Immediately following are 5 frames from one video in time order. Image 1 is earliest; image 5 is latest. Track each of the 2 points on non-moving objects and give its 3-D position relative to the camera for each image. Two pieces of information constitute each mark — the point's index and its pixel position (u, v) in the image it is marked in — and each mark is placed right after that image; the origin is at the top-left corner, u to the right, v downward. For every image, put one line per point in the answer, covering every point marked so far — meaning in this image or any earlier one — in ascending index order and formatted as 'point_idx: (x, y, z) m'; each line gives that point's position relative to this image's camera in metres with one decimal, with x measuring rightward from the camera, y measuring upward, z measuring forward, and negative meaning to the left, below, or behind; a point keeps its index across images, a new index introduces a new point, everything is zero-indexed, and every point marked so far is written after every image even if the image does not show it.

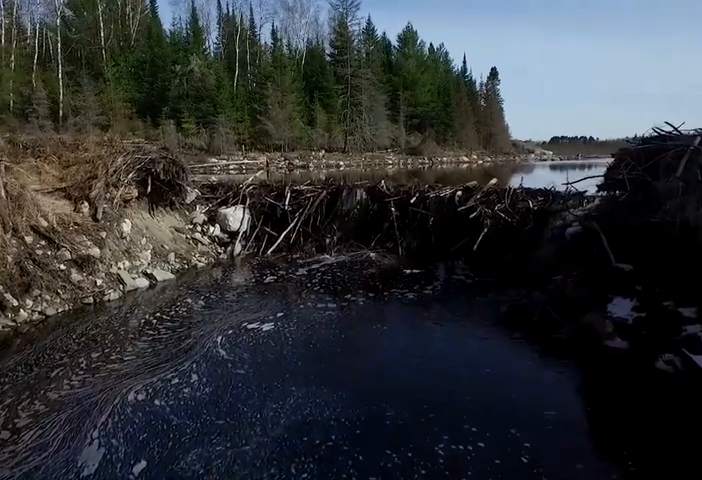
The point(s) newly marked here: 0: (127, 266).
0: (-4.4, -0.5, +10.3) m
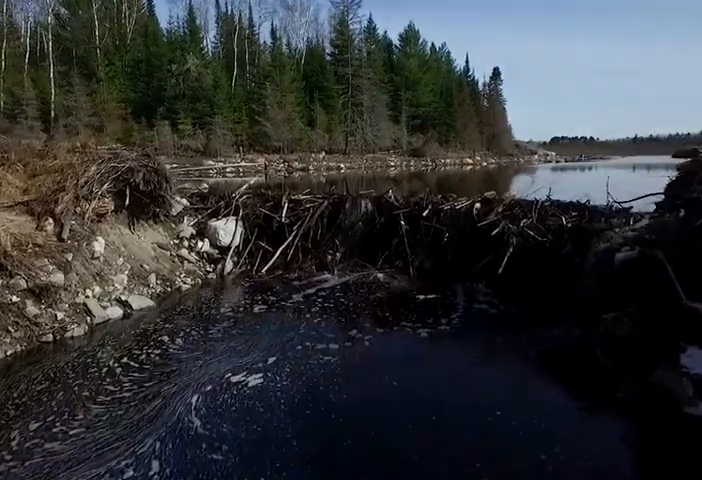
0: (-4.3, -0.9, +8.9) m
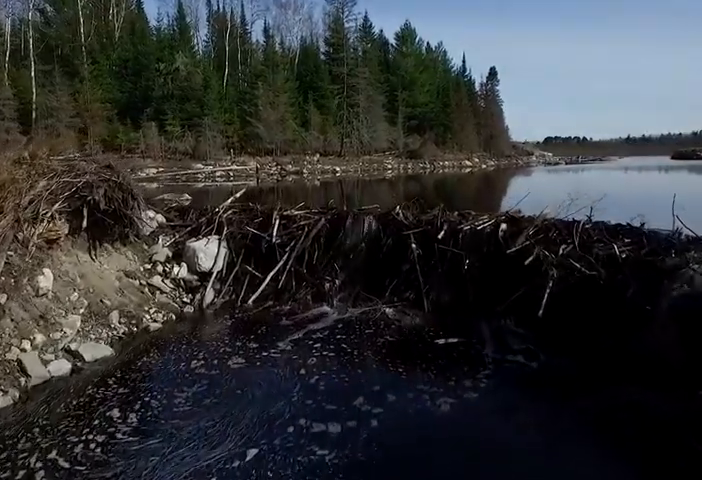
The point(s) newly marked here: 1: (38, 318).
0: (-4.2, -1.4, +7.1) m
1: (-4.4, -1.1, +7.4) m
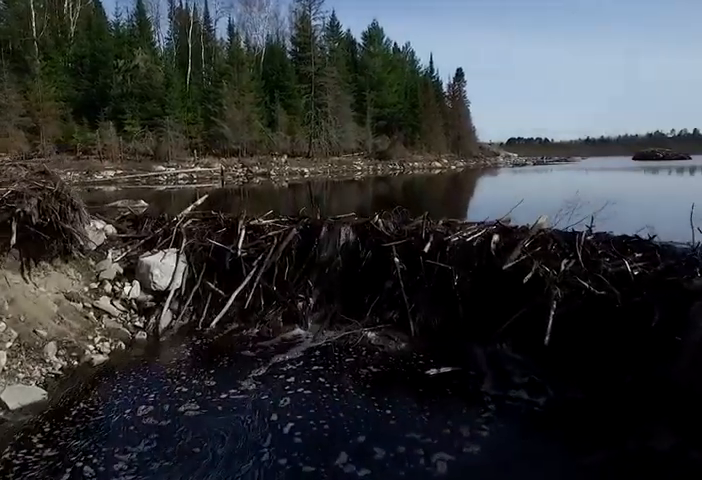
0: (-4.5, -1.7, +5.8) m
1: (-4.6, -1.4, +6.1) m
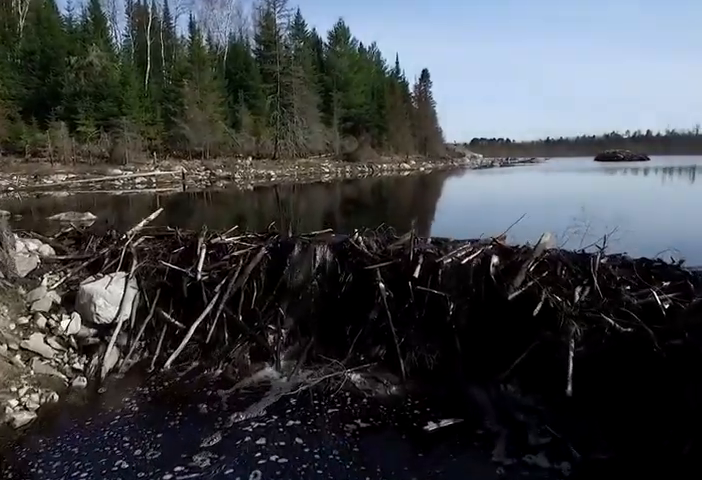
0: (-4.5, -2.0, +4.3) m
1: (-4.7, -1.7, +4.6) m
